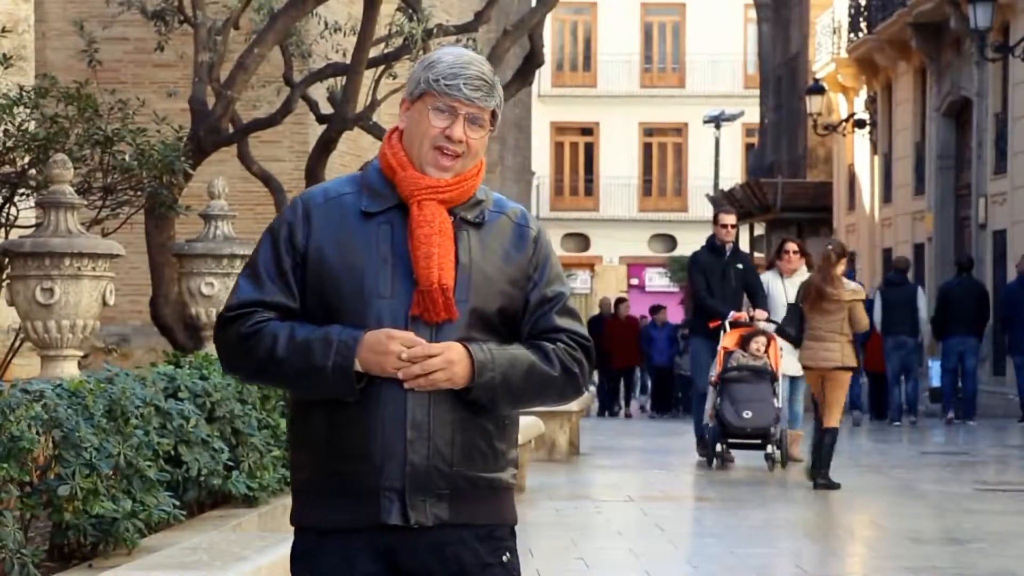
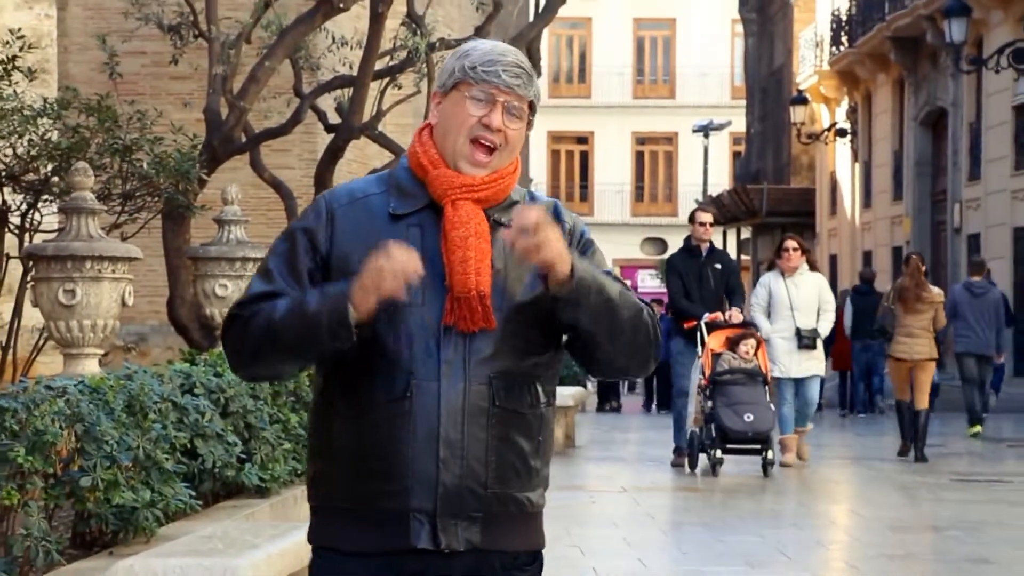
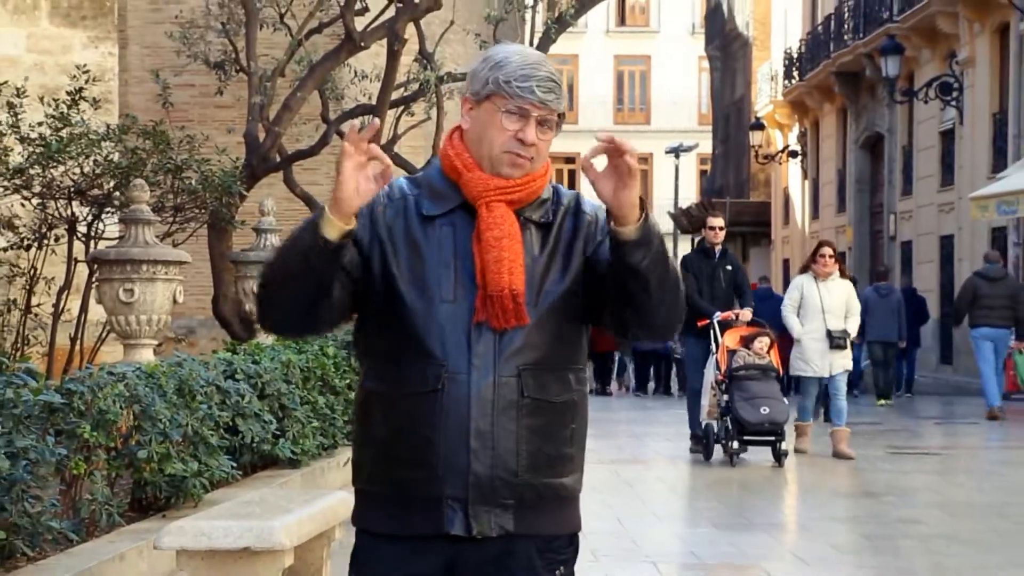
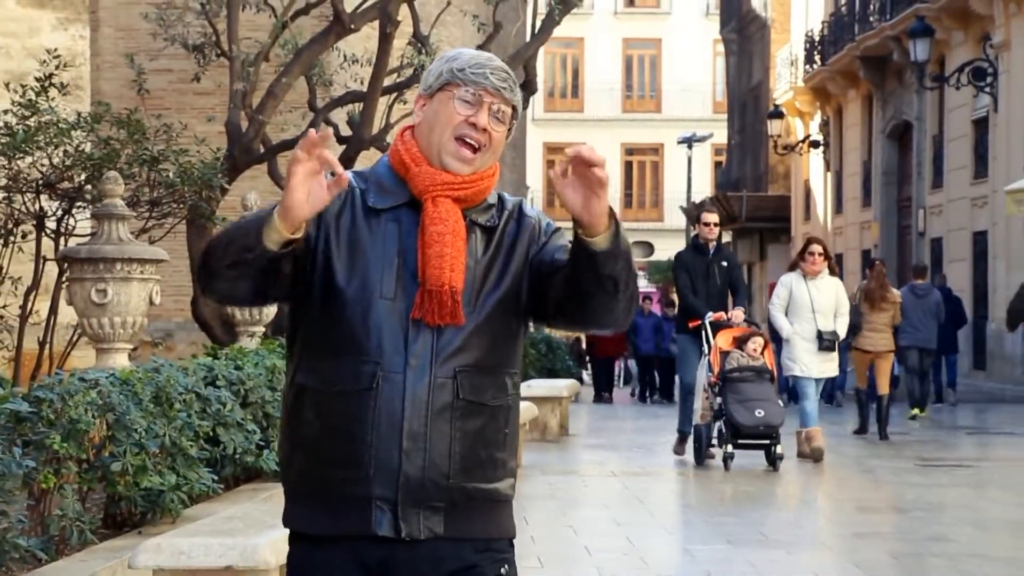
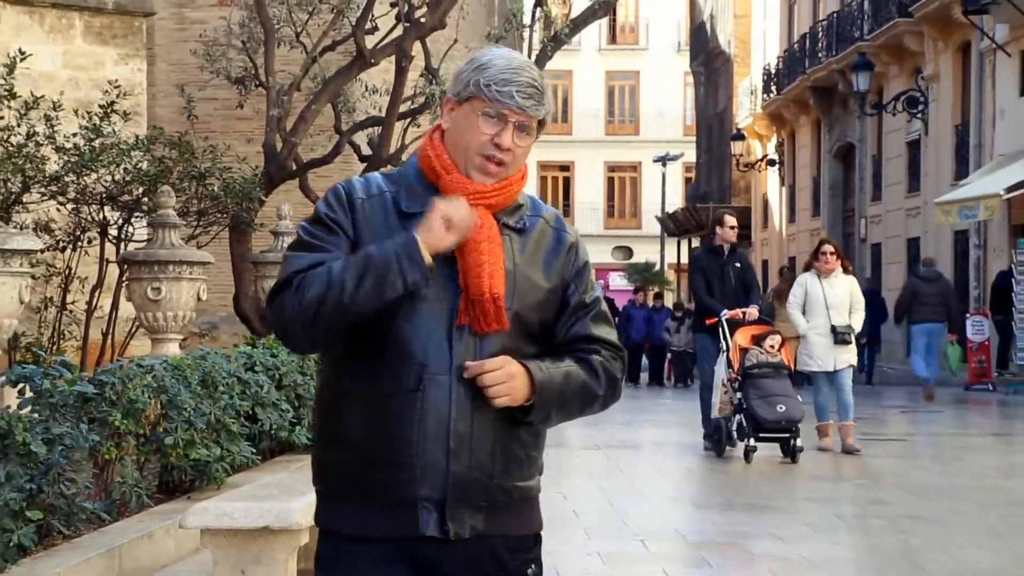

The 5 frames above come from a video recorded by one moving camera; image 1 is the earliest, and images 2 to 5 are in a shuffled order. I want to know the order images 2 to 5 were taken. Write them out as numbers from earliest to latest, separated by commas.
2, 4, 3, 5
